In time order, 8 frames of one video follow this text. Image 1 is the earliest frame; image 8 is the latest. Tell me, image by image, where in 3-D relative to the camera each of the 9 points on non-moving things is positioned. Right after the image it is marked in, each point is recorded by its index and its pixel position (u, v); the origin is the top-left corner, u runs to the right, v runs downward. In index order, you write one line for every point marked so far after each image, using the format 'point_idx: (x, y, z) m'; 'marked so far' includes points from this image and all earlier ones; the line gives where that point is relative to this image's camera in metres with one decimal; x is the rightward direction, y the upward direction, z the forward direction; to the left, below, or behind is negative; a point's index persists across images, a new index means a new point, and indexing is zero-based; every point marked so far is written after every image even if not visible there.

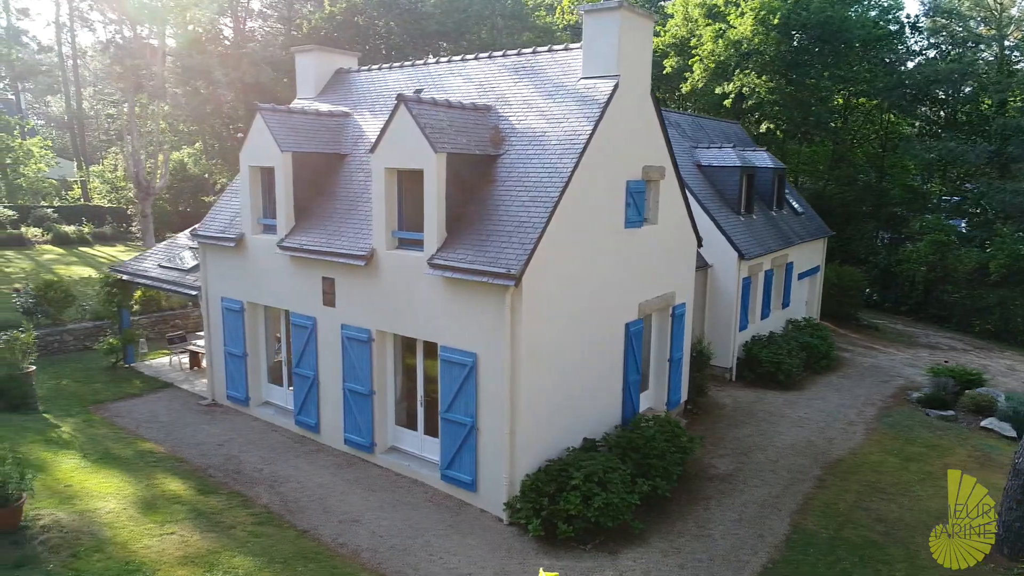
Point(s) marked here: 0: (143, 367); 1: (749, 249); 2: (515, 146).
0: (-9.8, -2.1, +18.3) m
1: (+6.4, +1.0, +18.6) m
2: (+0.1, +2.5, +12.0) m
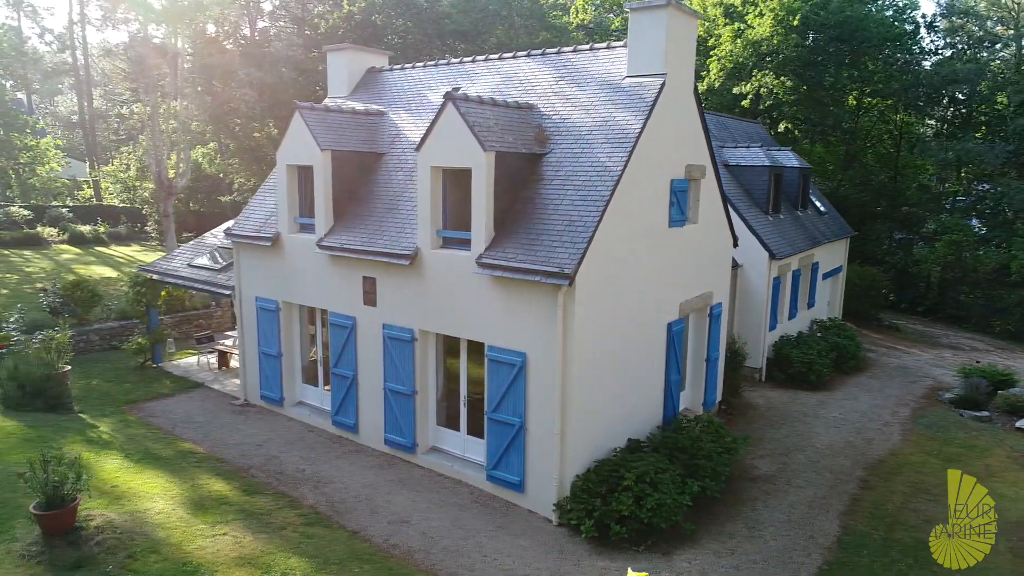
0: (-9.1, -2.1, +18.2) m
1: (+7.2, +1.0, +18.5) m
2: (+0.8, +2.5, +11.9) m
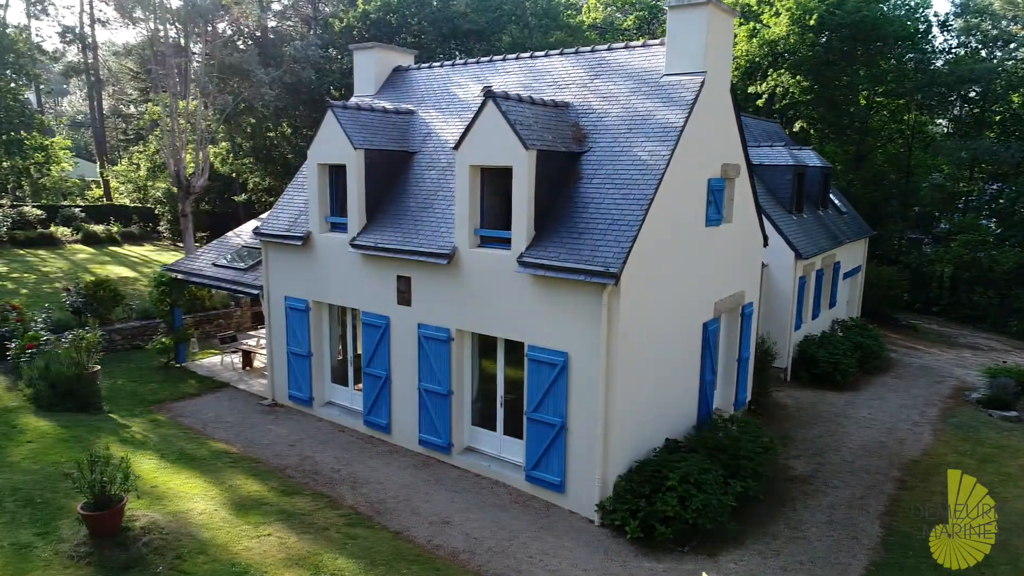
0: (-8.4, -2.1, +18.2) m
1: (+7.9, +1.0, +18.4) m
2: (+1.5, +2.5, +11.8) m
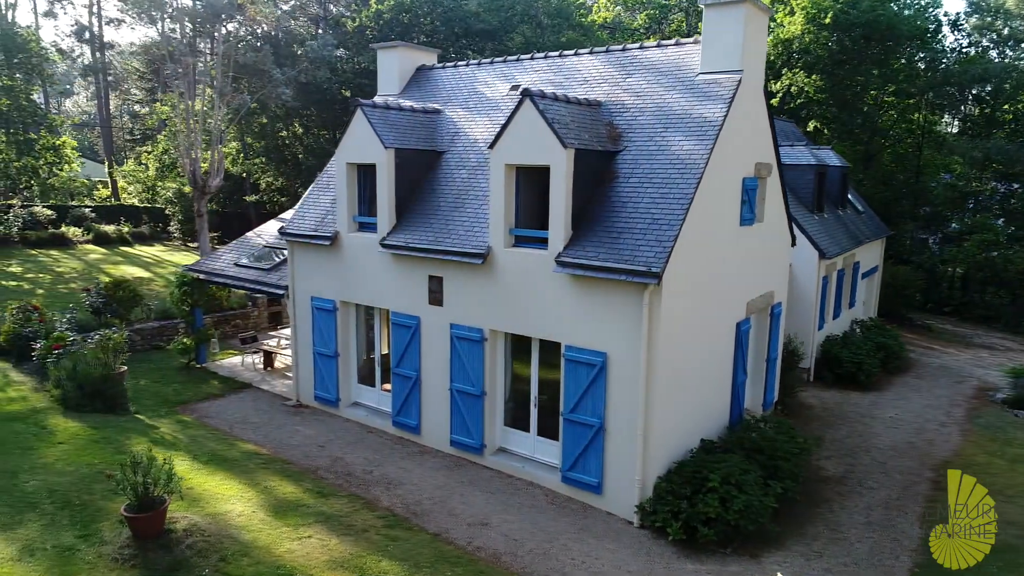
0: (-7.8, -2.1, +18.1) m
1: (+8.5, +1.0, +18.4) m
2: (+2.1, +2.5, +11.7) m
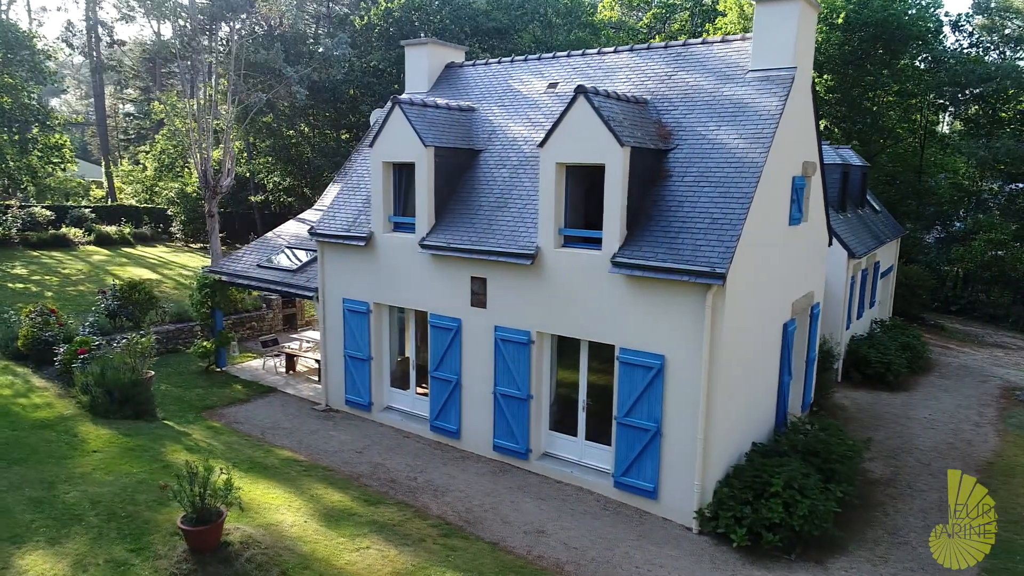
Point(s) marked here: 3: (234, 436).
0: (-7.1, -2.1, +17.7) m
1: (+9.2, +1.1, +18.3) m
2: (+2.9, +2.5, +11.5) m
3: (-5.4, -2.9, +13.4) m
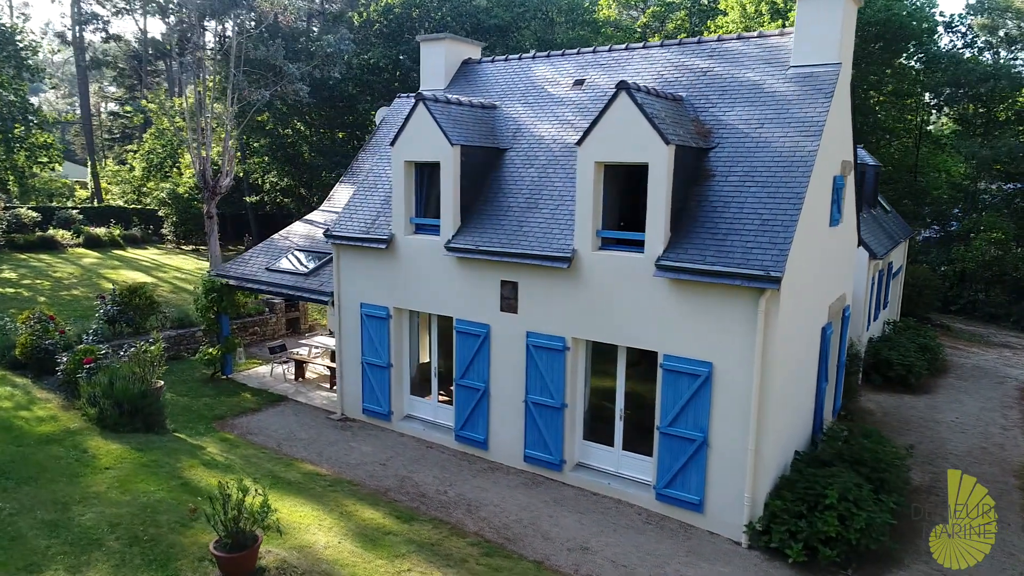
0: (-6.6, -2.2, +17.0) m
1: (+9.6, +1.0, +18.0) m
2: (+3.5, +2.4, +11.1) m
3: (-4.9, -3.0, +12.7) m
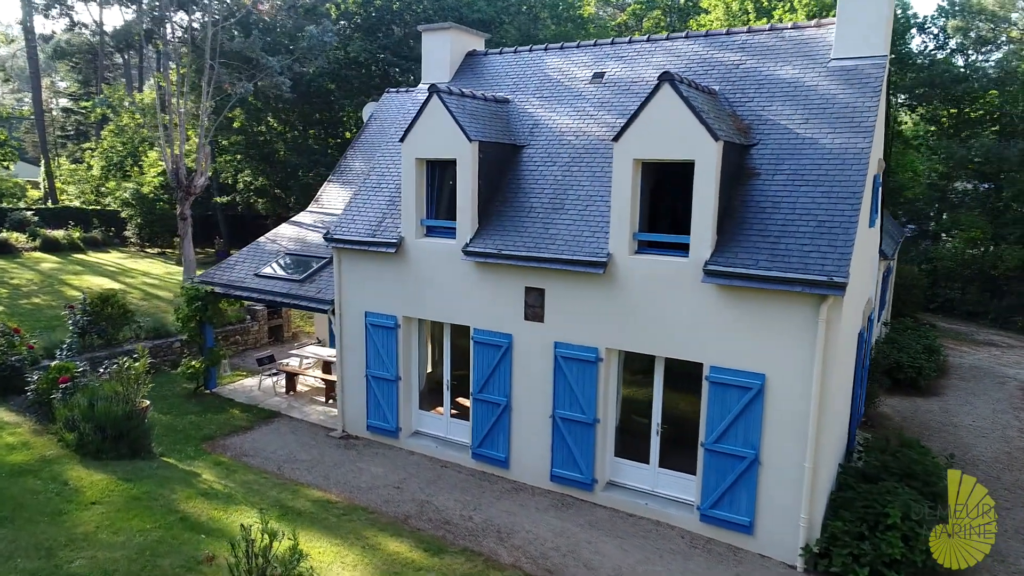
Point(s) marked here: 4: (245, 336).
0: (-6.5, -2.4, +15.8) m
1: (+9.6, +1.0, +17.7) m
2: (+3.9, +2.3, +10.4) m
3: (-4.5, -3.1, +11.6) m
4: (-7.5, -1.4, +19.5) m
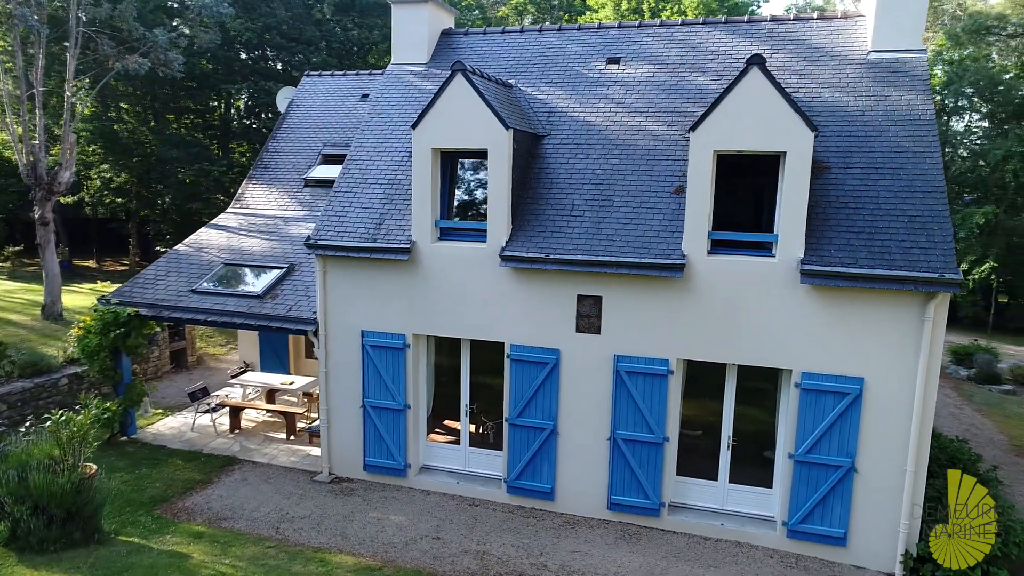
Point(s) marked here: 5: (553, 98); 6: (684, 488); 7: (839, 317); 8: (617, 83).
0: (-6.6, -2.8, +12.8) m
1: (+8.4, +1.2, +18.5) m
2: (+4.6, +2.4, +10.1) m
3: (-3.6, -3.4, +9.2) m
4: (-8.5, -1.8, +16.1) m
5: (+0.6, +3.2, +11.6) m
6: (+2.6, -3.0, +10.2) m
7: (+4.2, -0.4, +8.9) m
8: (+1.7, +3.5, +11.4) m
